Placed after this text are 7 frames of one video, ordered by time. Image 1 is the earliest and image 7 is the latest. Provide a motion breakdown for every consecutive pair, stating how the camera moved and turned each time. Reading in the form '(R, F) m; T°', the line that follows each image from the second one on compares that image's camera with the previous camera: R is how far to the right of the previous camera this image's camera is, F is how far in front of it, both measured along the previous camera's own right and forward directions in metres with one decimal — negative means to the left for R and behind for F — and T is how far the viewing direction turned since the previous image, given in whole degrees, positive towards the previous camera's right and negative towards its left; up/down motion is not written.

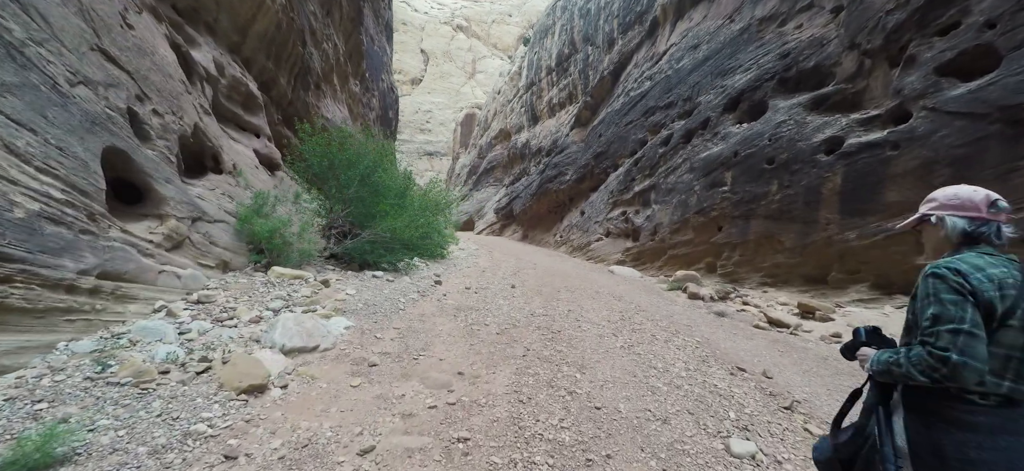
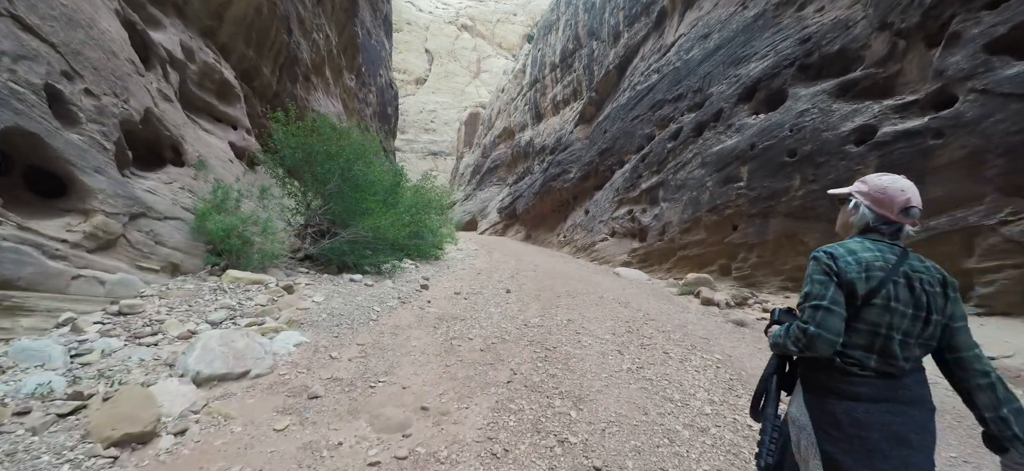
(+0.2, +0.7) m; -1°
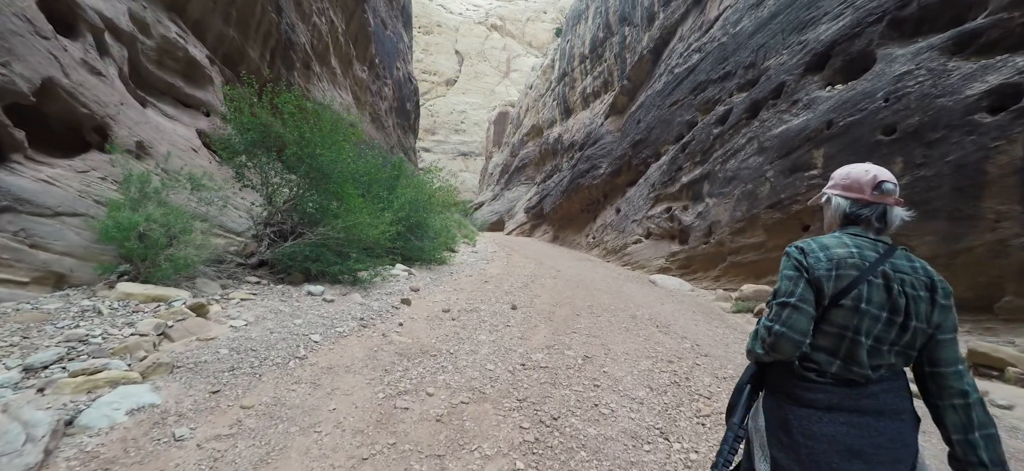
(+0.4, +1.4) m; -5°
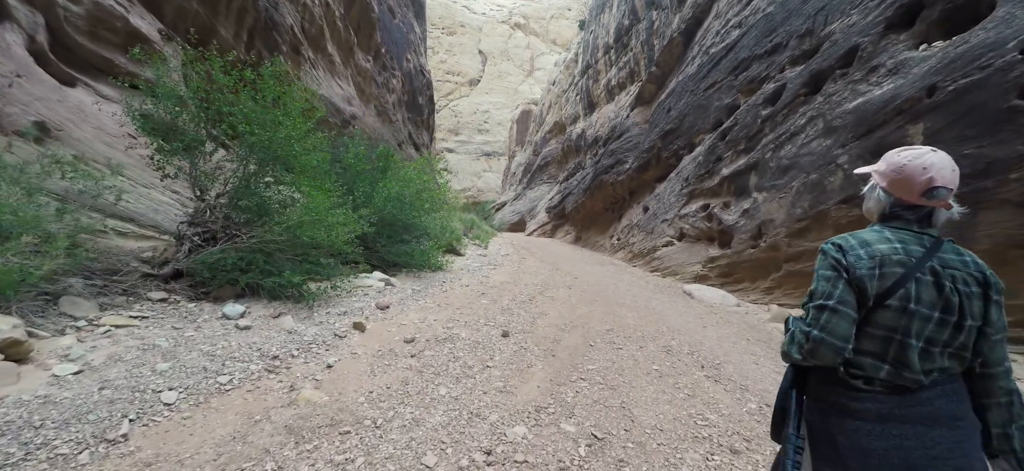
(+0.4, +1.3) m; -4°
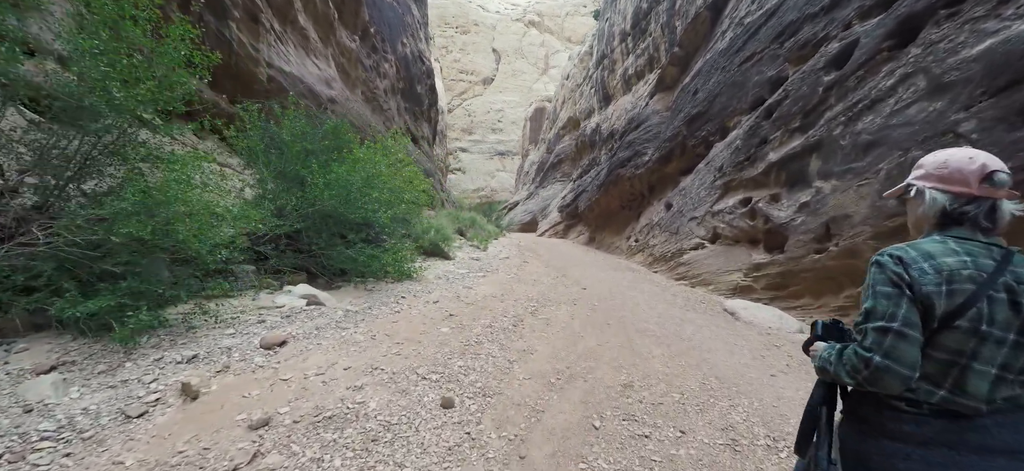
(+0.4, +1.5) m; -2°
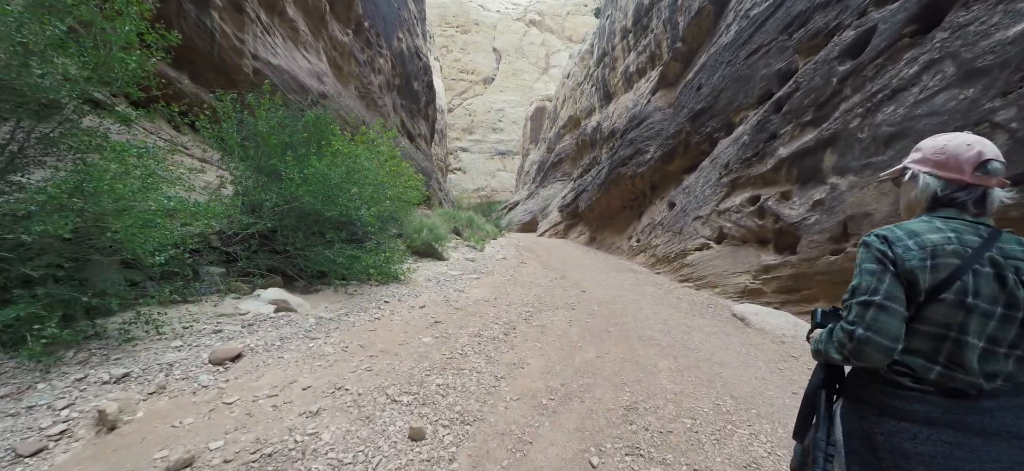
(+0.1, +0.3) m; 0°
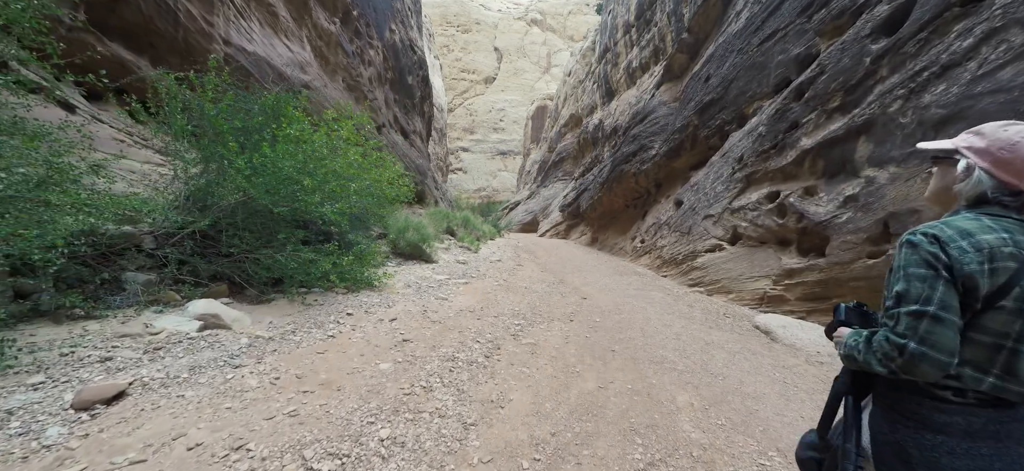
(+0.2, +0.6) m; 0°
